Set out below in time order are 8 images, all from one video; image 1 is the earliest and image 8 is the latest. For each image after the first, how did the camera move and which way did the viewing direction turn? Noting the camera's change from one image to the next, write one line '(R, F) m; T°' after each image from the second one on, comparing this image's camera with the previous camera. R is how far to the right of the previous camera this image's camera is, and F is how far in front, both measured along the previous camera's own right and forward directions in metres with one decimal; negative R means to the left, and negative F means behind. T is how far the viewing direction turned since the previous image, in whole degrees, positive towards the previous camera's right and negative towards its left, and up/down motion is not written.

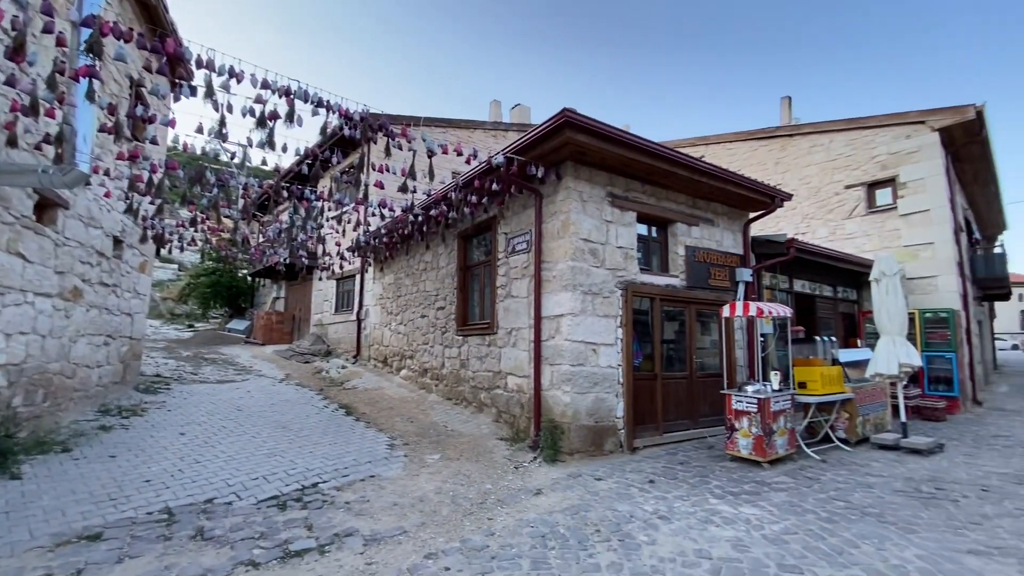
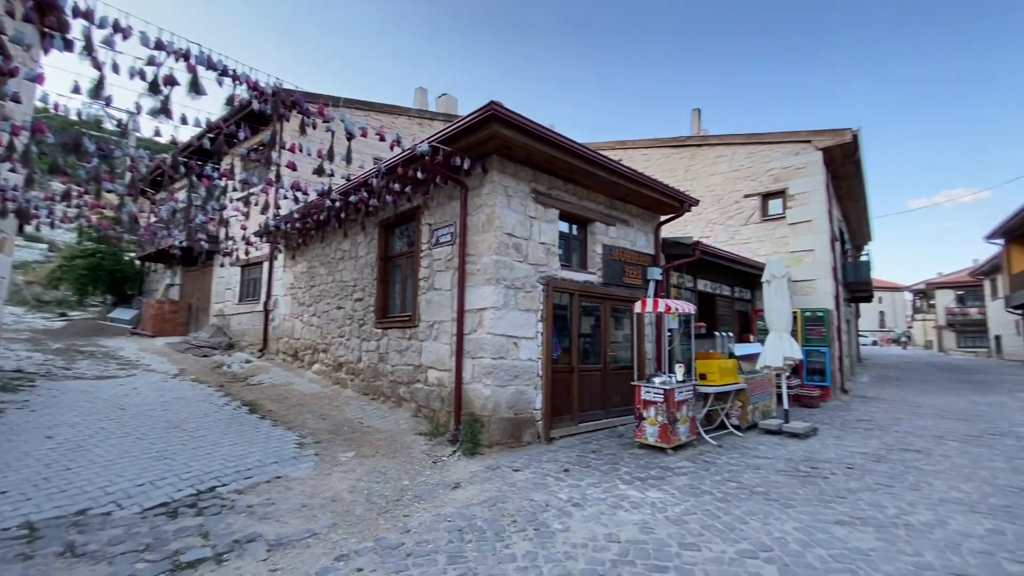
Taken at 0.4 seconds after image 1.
(0.0, 0.0) m; +9°
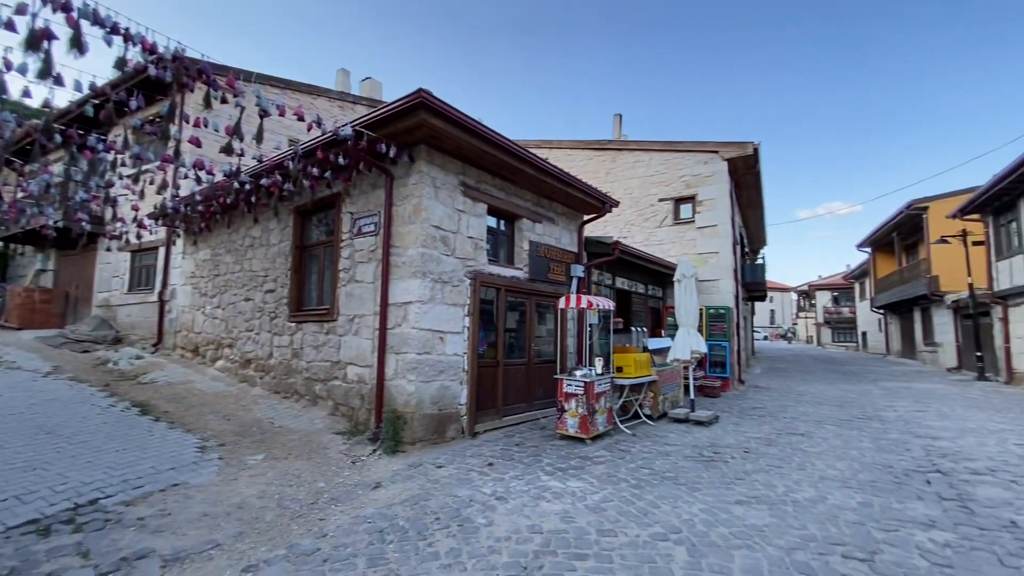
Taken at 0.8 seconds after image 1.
(0.0, 0.0) m; +9°
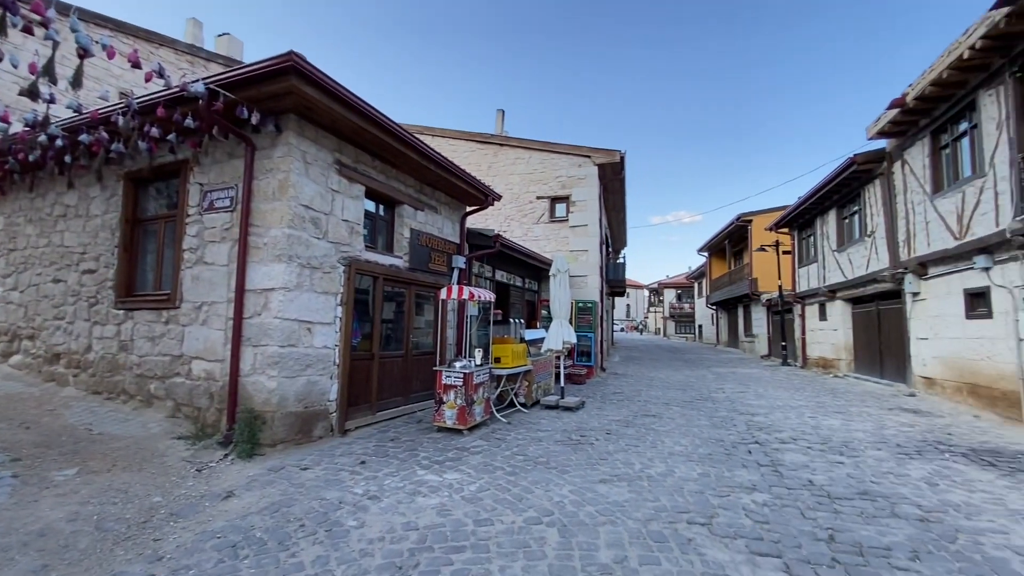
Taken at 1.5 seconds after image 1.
(0.0, +0.1) m; +15°
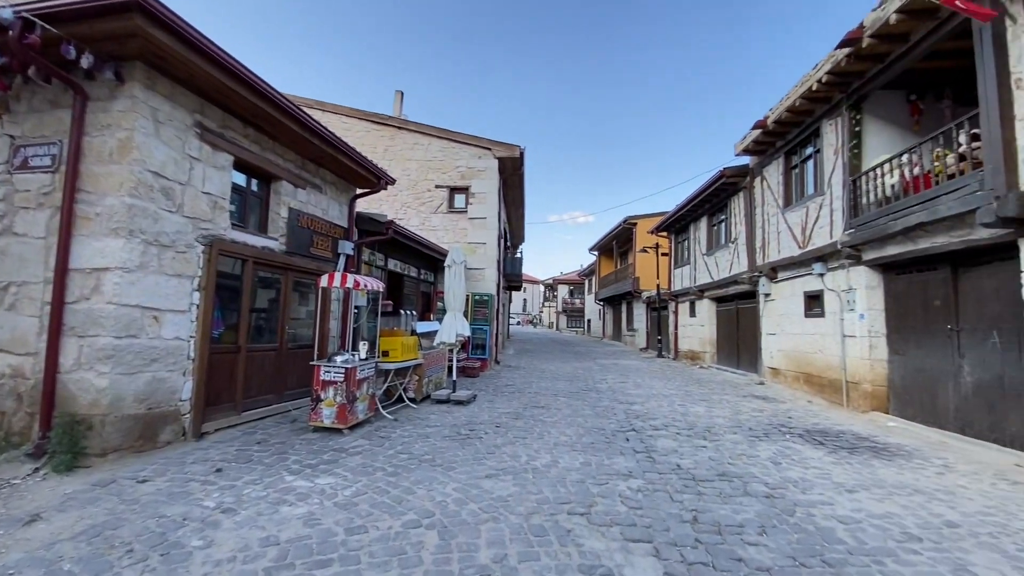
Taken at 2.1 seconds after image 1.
(+0.1, +0.1) m; +12°
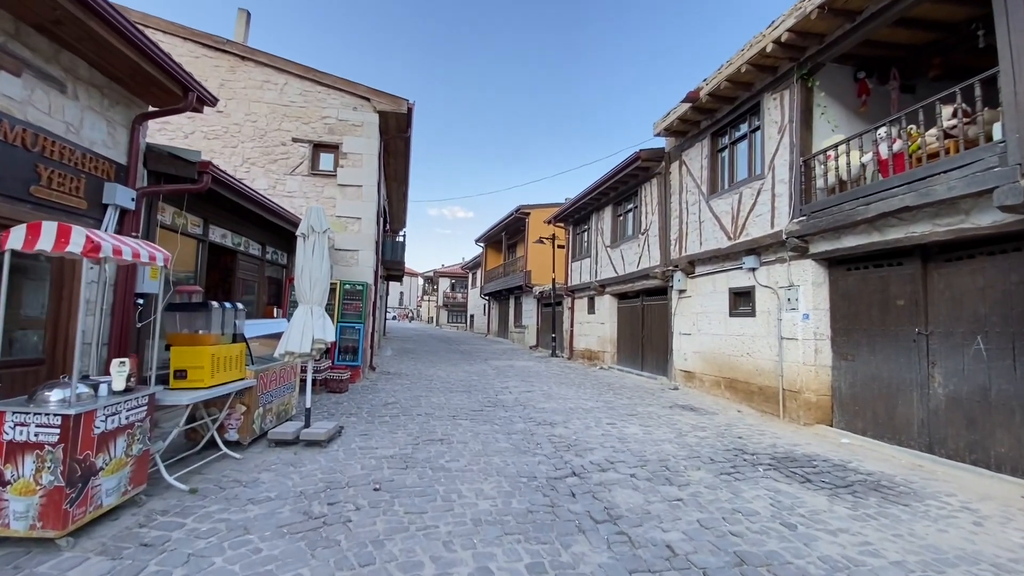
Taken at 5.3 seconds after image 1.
(-0.1, +1.9) m; +15°
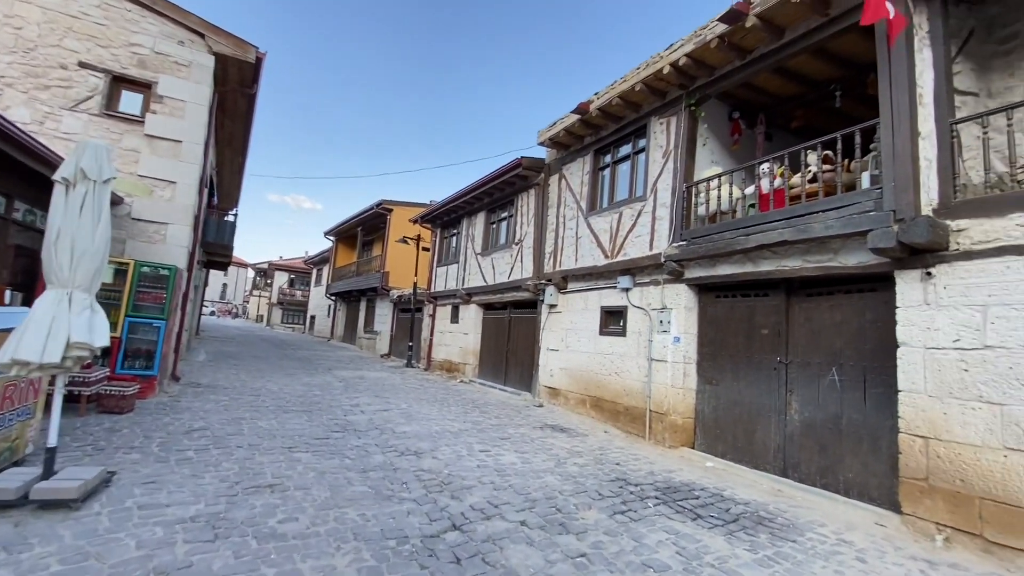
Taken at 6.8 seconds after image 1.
(-0.2, +0.8) m; +18°
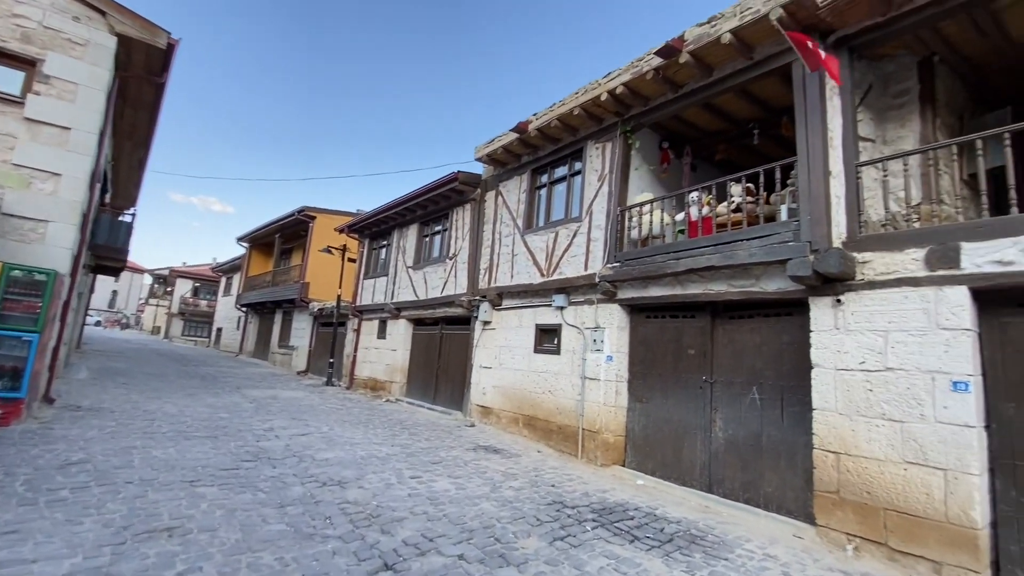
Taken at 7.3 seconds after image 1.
(-0.1, +0.1) m; +9°
